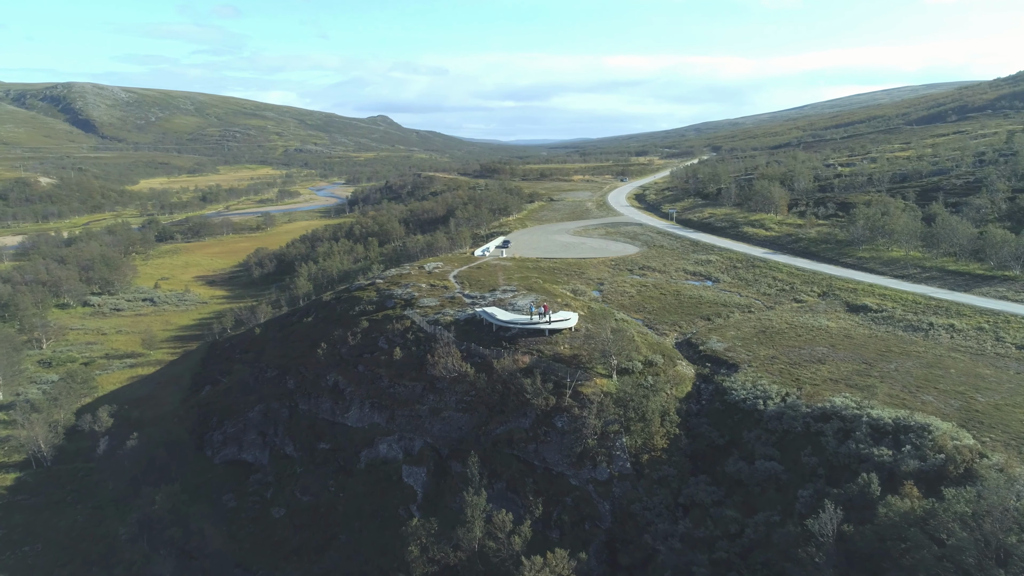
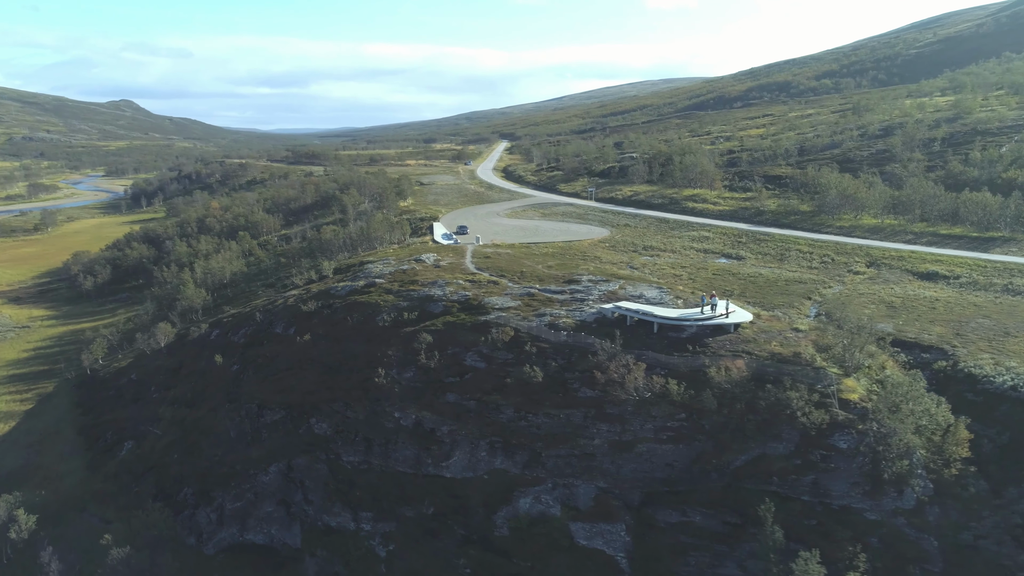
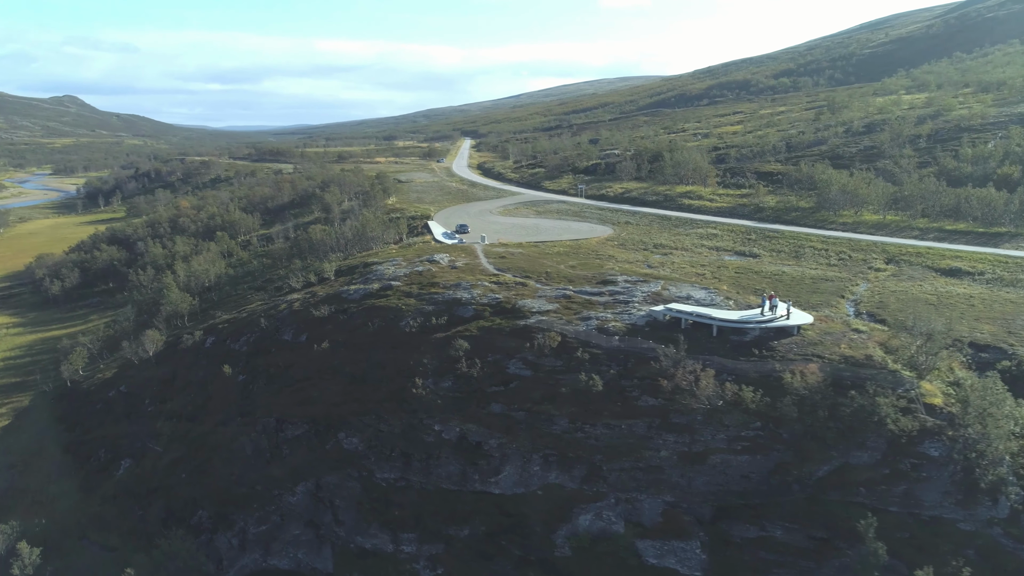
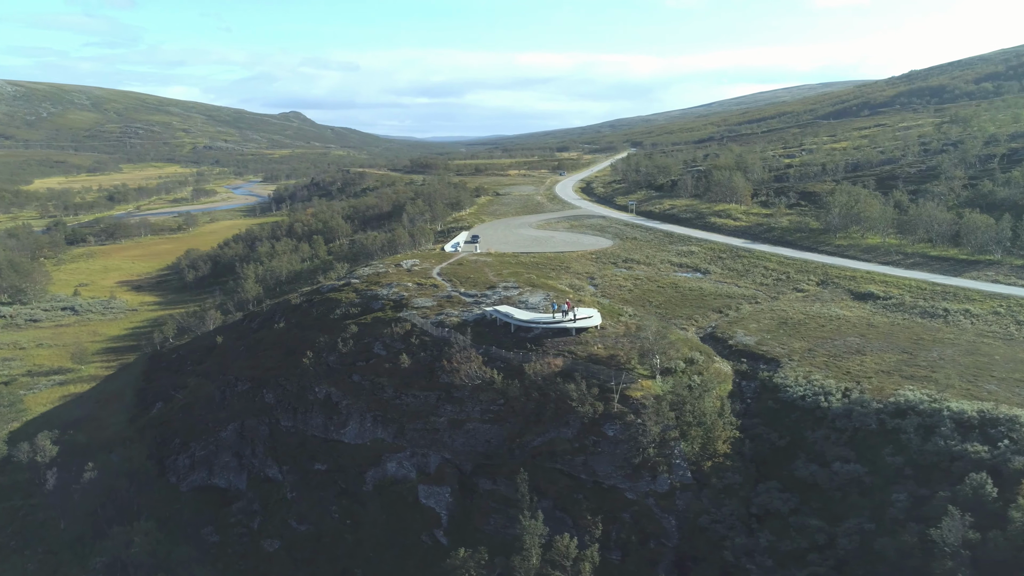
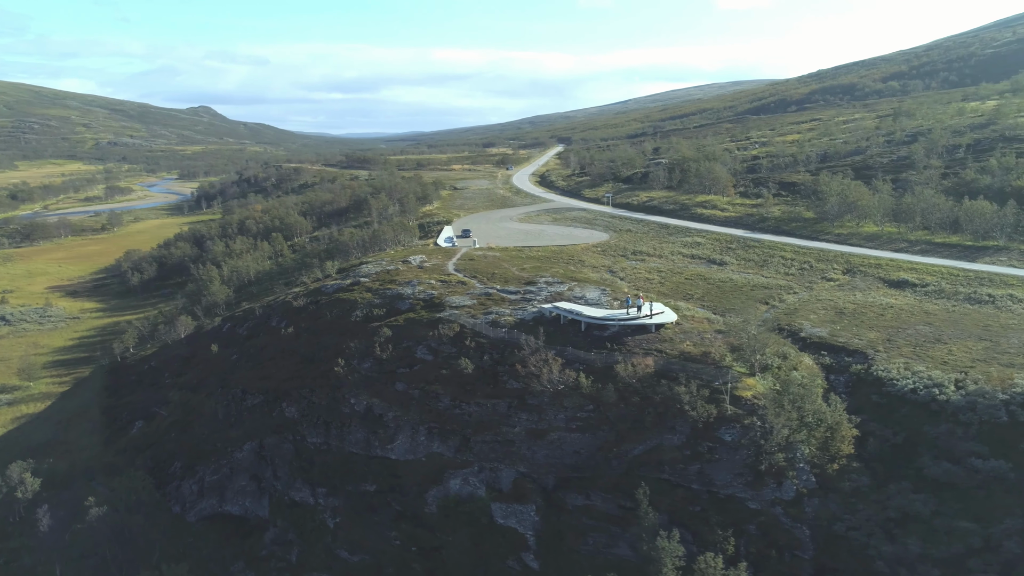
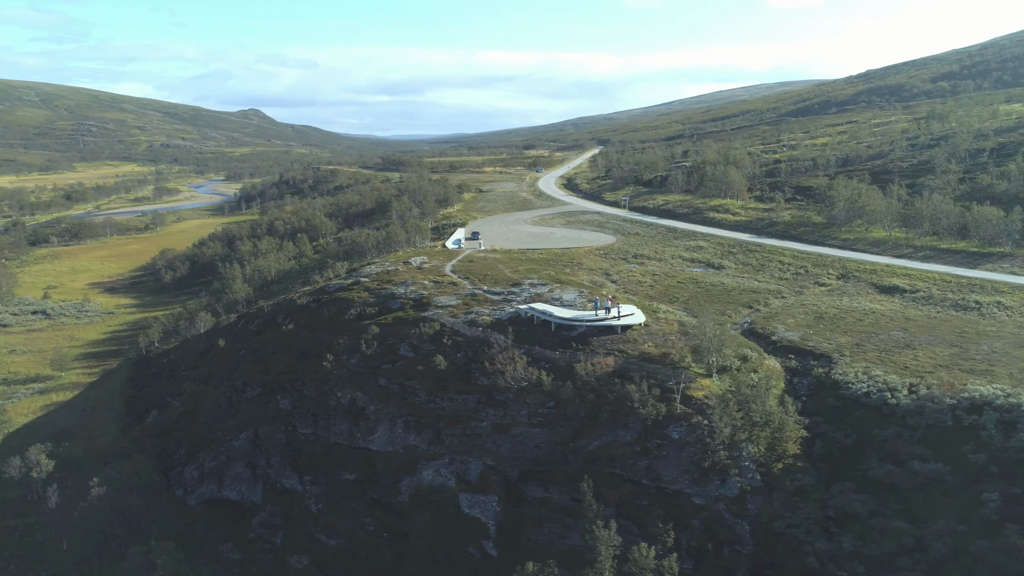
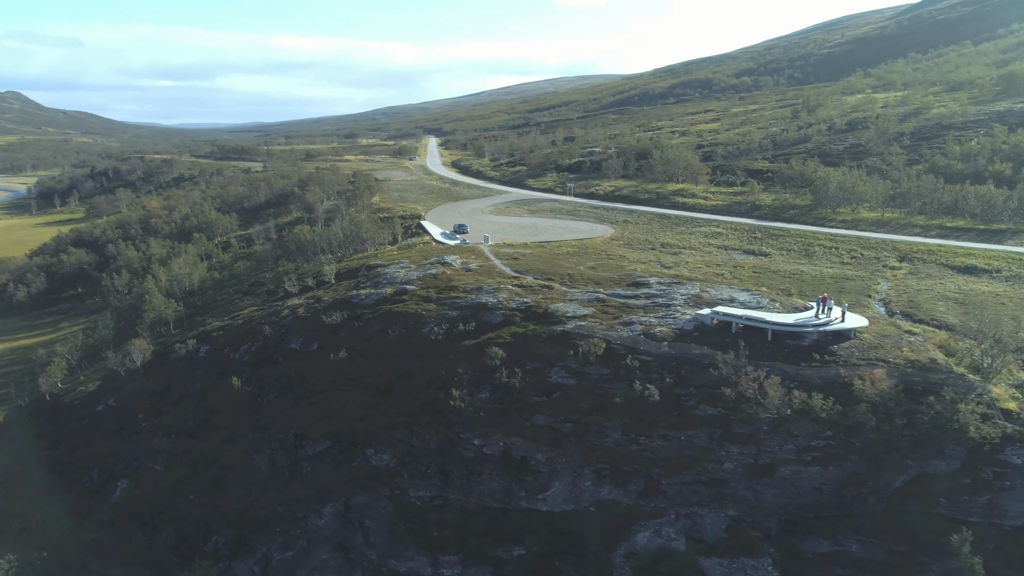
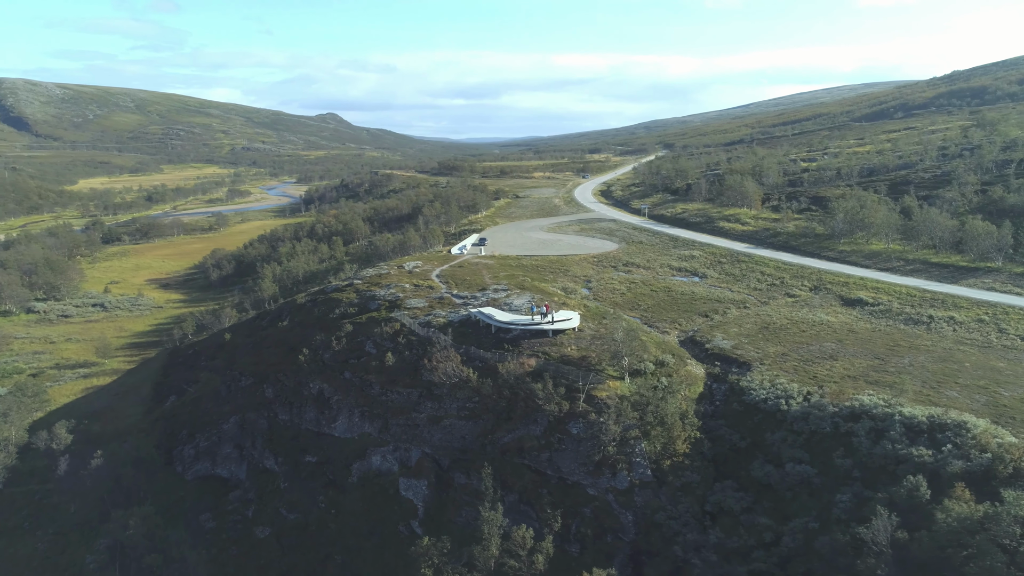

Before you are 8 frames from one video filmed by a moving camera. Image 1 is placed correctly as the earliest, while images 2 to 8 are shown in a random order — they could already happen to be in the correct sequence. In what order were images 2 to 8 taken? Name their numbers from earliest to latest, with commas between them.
8, 4, 6, 5, 2, 3, 7
